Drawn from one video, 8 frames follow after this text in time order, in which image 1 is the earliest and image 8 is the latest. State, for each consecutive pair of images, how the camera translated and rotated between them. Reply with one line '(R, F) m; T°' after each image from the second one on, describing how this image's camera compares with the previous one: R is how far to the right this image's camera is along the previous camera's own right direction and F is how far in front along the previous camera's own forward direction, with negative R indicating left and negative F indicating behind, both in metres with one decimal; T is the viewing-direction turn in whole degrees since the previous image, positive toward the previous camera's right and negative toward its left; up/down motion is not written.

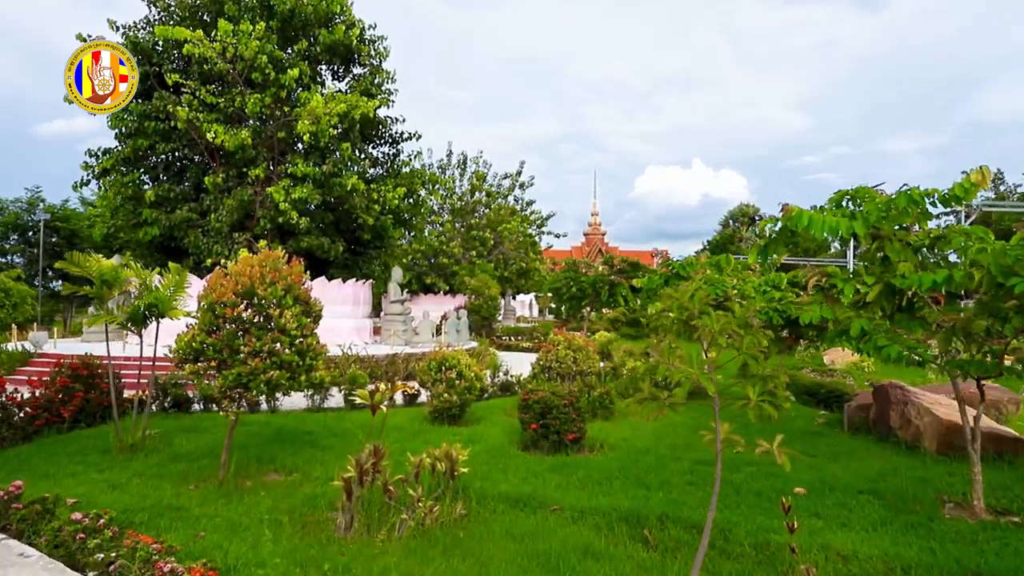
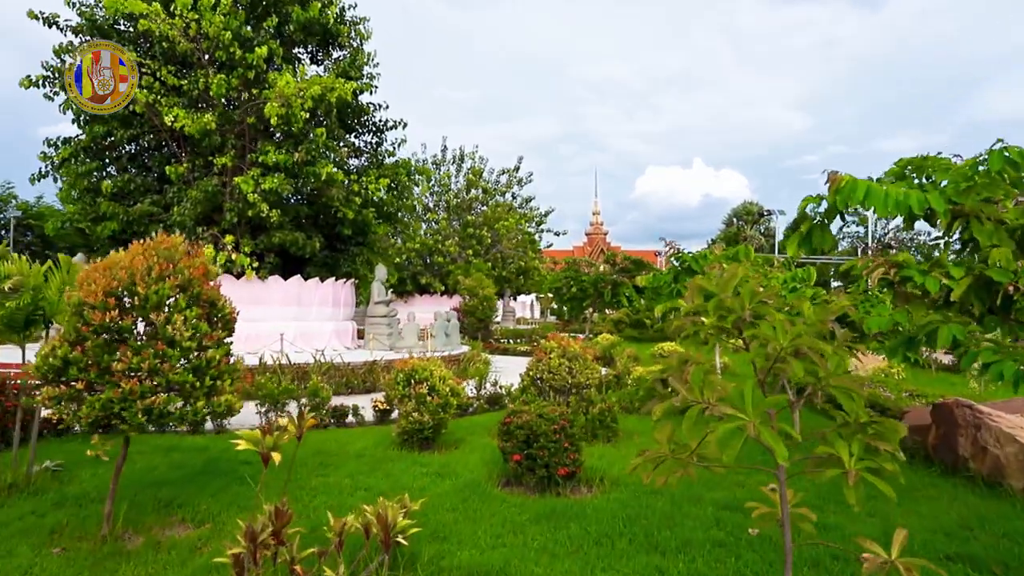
(+0.3, +1.3) m; 0°
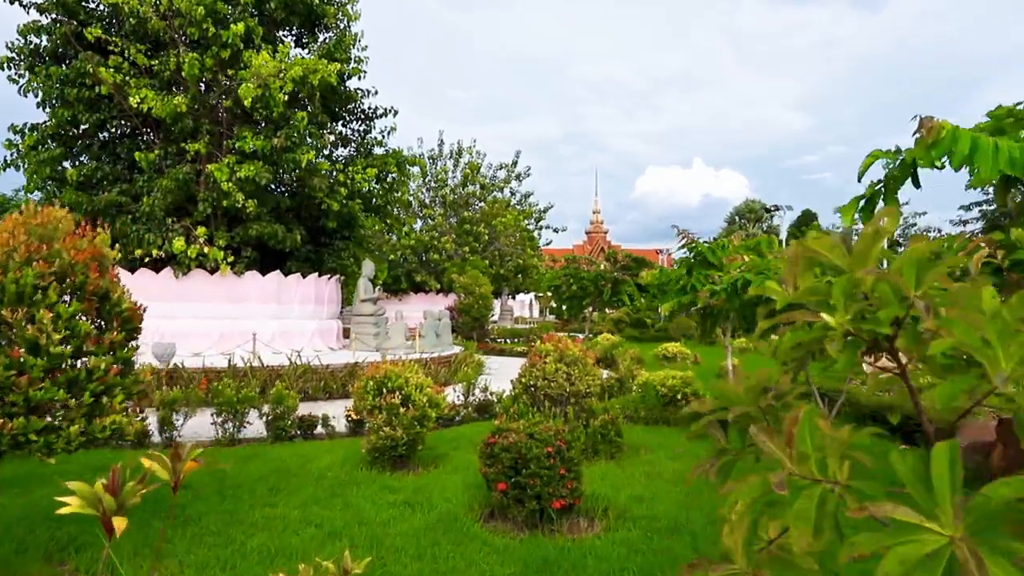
(+0.1, +1.0) m; 0°
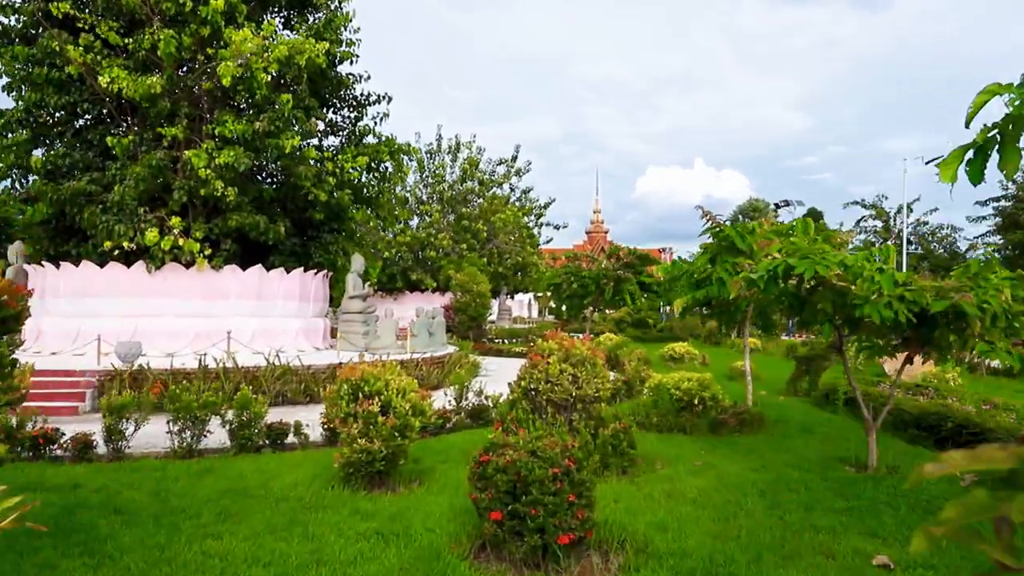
(0.0, +0.9) m; 0°
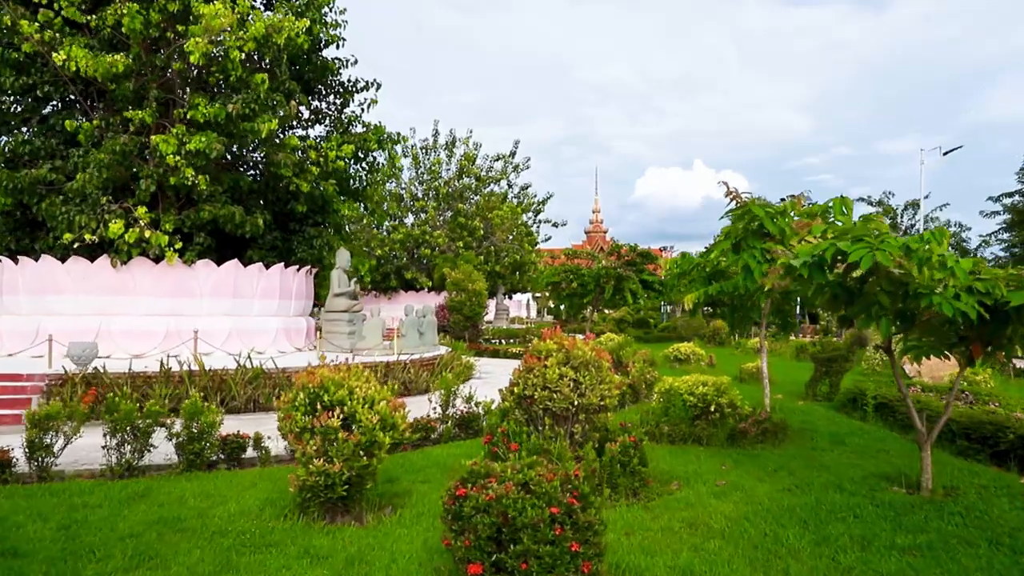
(+0.1, +0.9) m; 0°
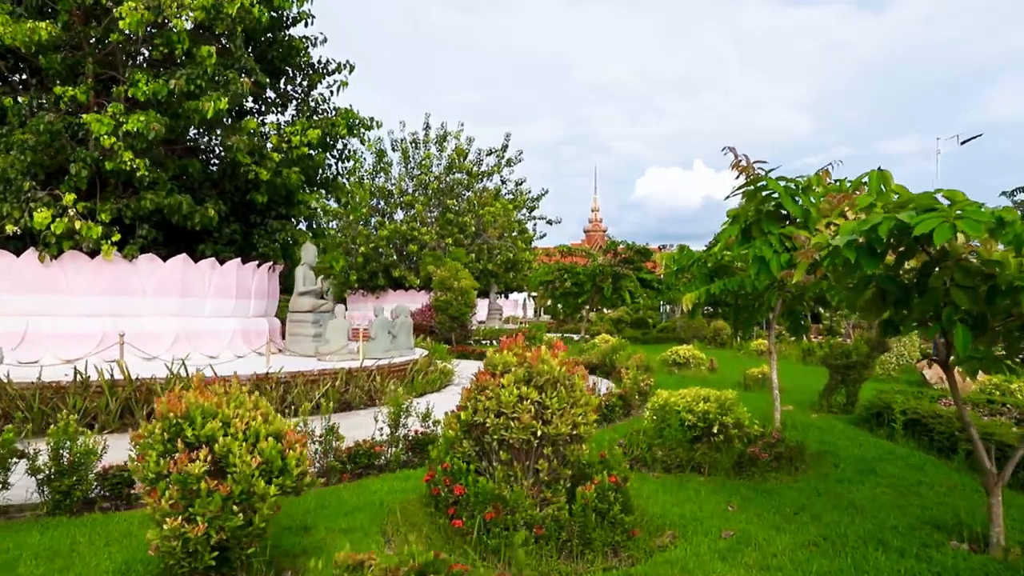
(+0.4, +1.1) m; 0°
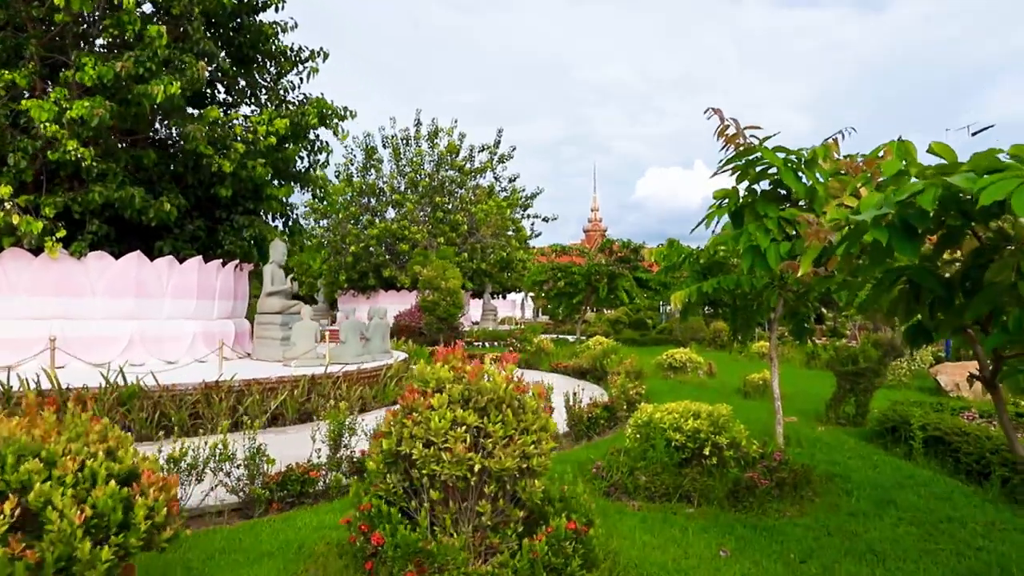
(+0.4, +0.8) m; 0°
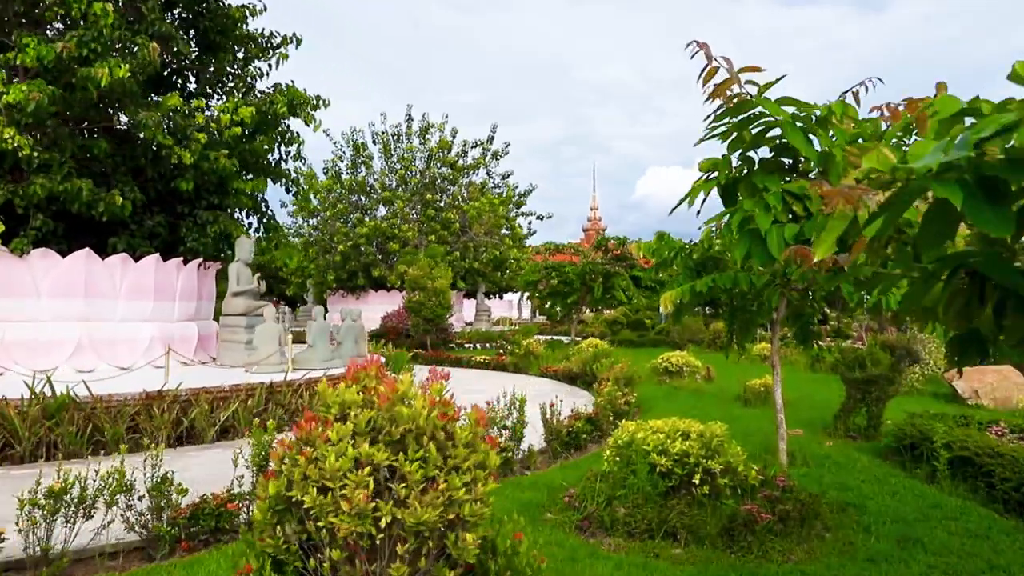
(+0.3, +0.7) m; 0°
